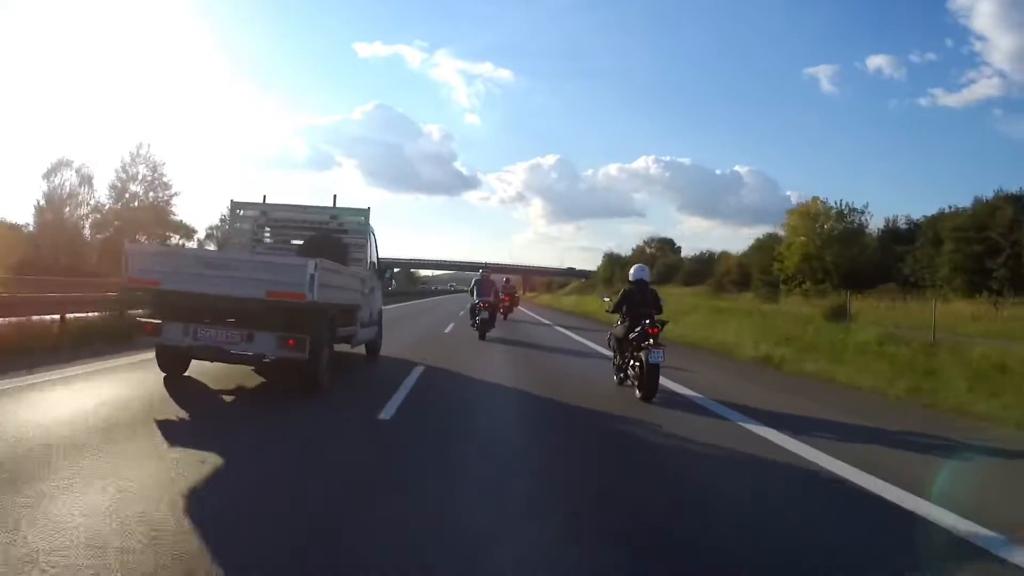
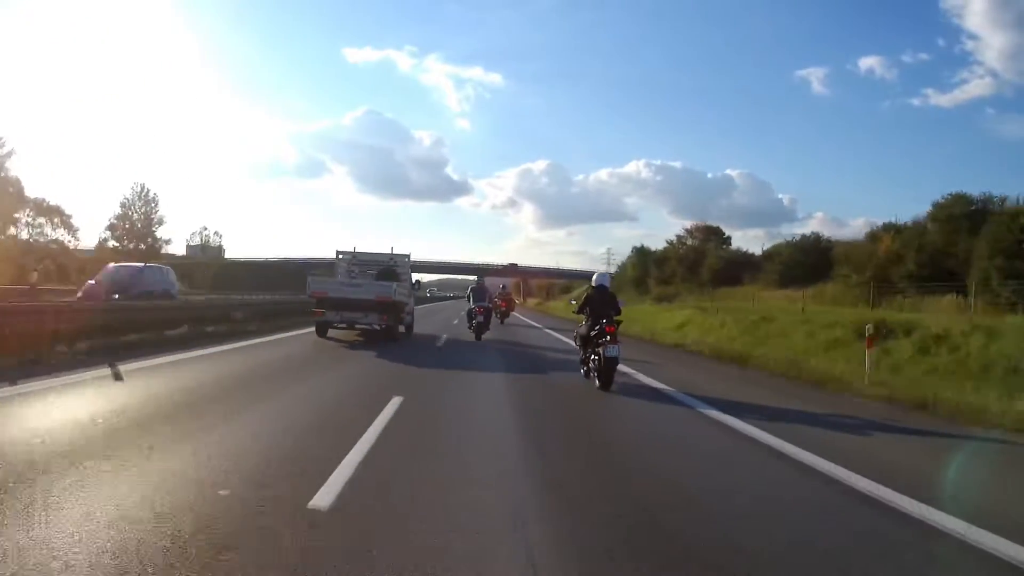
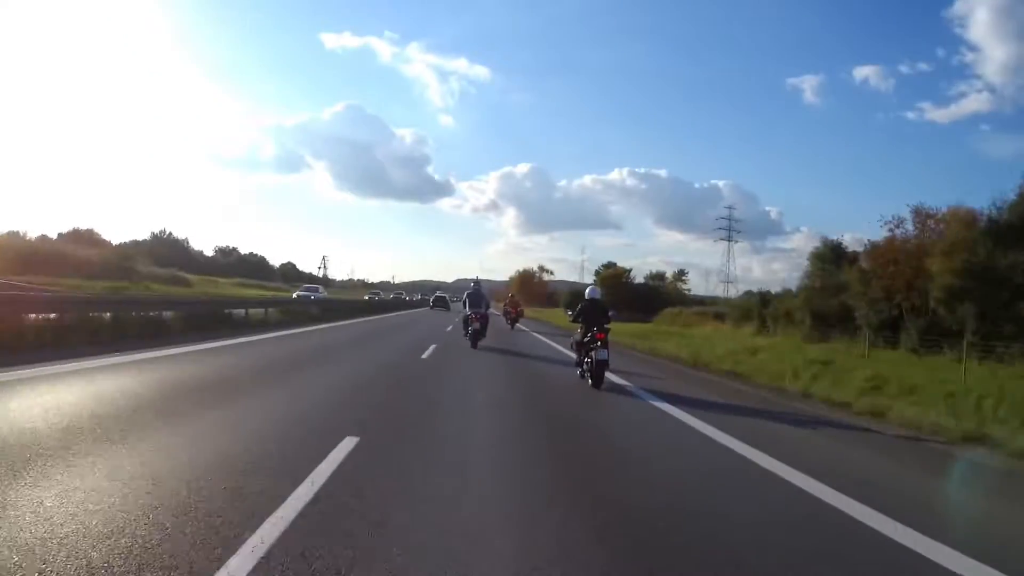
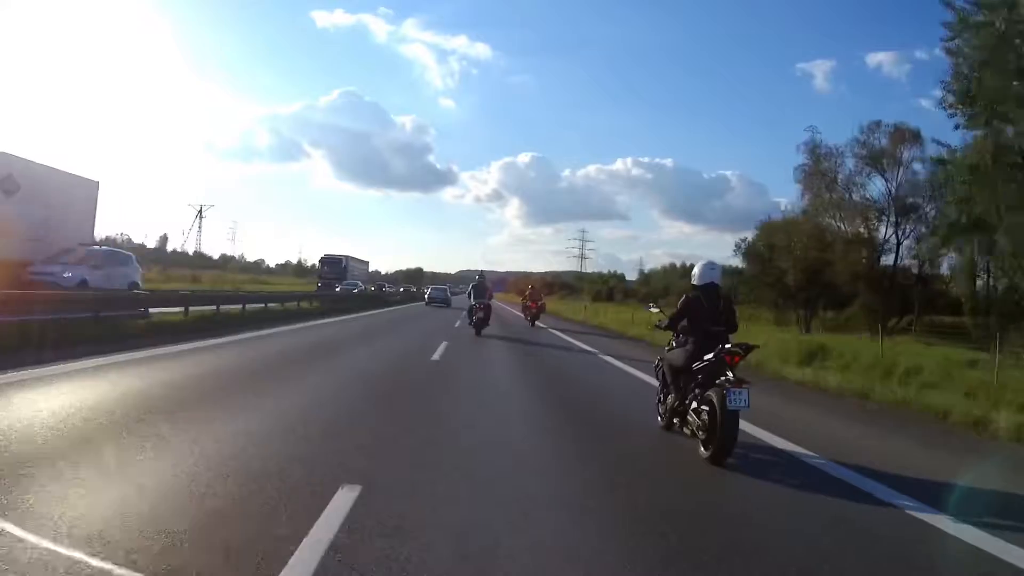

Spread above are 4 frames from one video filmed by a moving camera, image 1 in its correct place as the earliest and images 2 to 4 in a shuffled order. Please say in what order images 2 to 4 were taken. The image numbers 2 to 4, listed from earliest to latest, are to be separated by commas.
2, 3, 4
